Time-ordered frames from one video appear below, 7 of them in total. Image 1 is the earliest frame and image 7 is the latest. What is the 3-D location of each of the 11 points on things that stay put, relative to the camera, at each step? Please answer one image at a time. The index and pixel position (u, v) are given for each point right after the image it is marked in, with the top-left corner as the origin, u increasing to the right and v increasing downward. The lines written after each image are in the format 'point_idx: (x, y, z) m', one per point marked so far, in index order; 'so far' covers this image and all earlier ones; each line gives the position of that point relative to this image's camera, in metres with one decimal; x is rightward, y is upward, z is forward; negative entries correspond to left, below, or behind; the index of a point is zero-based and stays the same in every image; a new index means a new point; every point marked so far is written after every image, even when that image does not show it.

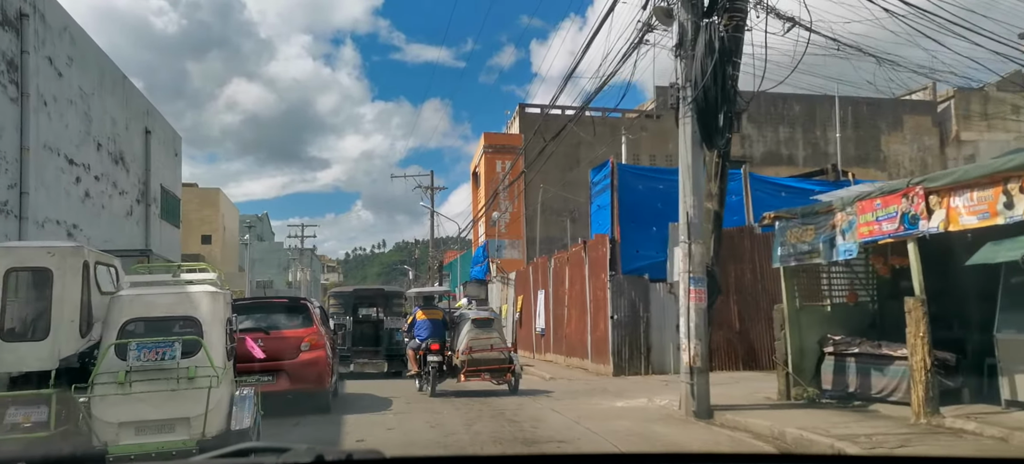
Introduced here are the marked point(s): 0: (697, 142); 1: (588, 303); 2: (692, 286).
0: (+2.2, +1.1, +9.4) m
1: (+1.8, -1.6, +18.7) m
2: (+2.1, -0.6, +9.2) m
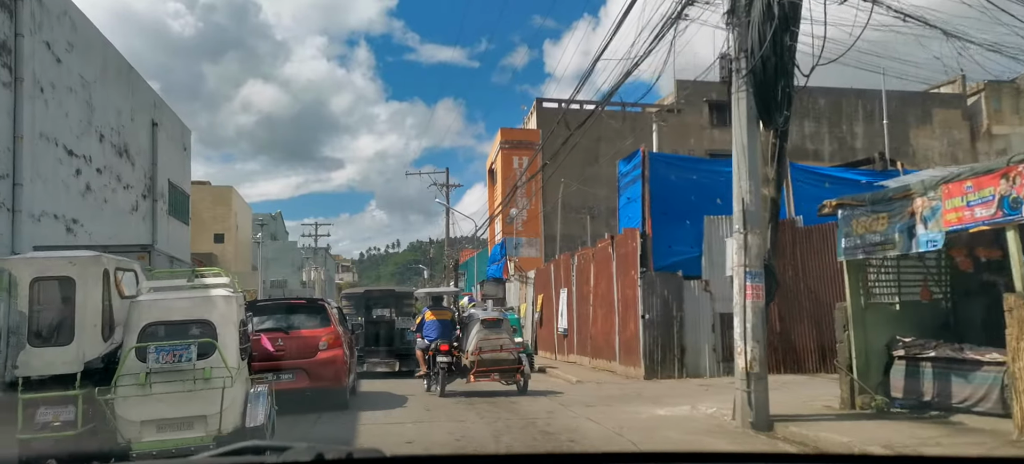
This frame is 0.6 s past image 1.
0: (+2.6, +1.2, +8.4) m
1: (+2.3, -1.5, +17.7) m
2: (+2.4, -0.5, +8.2) m
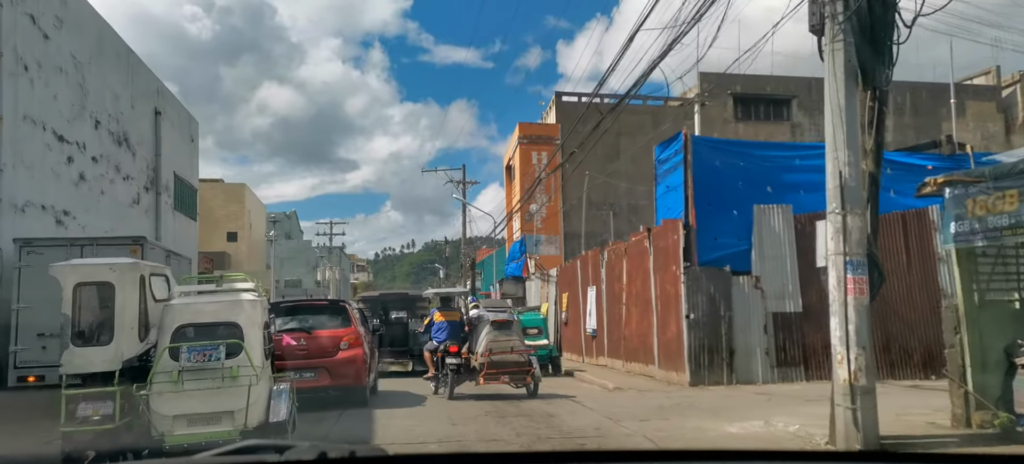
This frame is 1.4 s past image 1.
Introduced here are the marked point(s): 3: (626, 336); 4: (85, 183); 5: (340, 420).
0: (+3.0, +1.4, +6.9) m
1: (+2.9, -1.3, +16.2) m
2: (+2.8, -0.3, +6.7) m
3: (+2.6, -2.3, +18.0) m
4: (-8.3, +1.0, +15.5) m
5: (-2.5, -2.7, +11.4) m
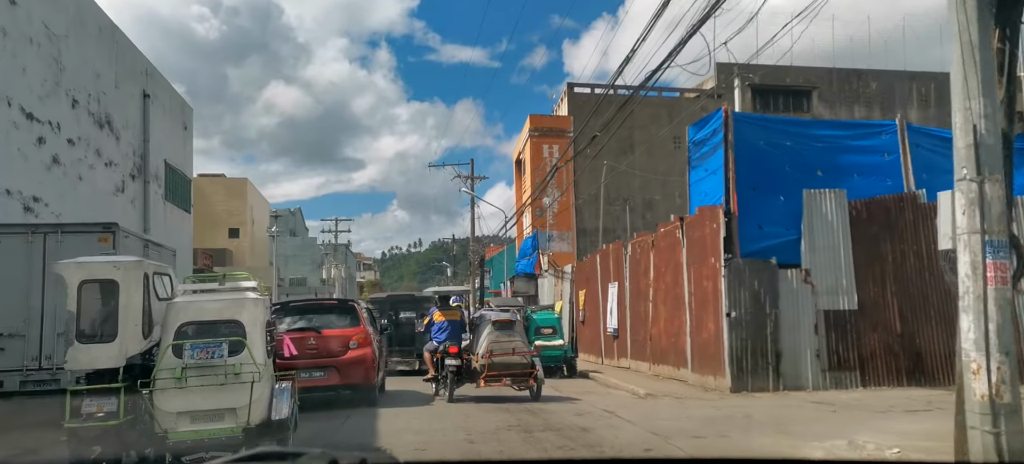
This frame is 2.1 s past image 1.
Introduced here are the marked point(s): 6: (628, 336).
0: (+3.2, +1.5, +5.4) m
1: (+3.2, -1.2, +14.7) m
2: (+3.1, -0.2, +5.2) m
3: (+3.0, -2.2, +16.5) m
4: (-8.0, +1.1, +14.1) m
5: (-2.2, -2.5, +9.9) m
6: (+2.7, -2.4, +18.6) m
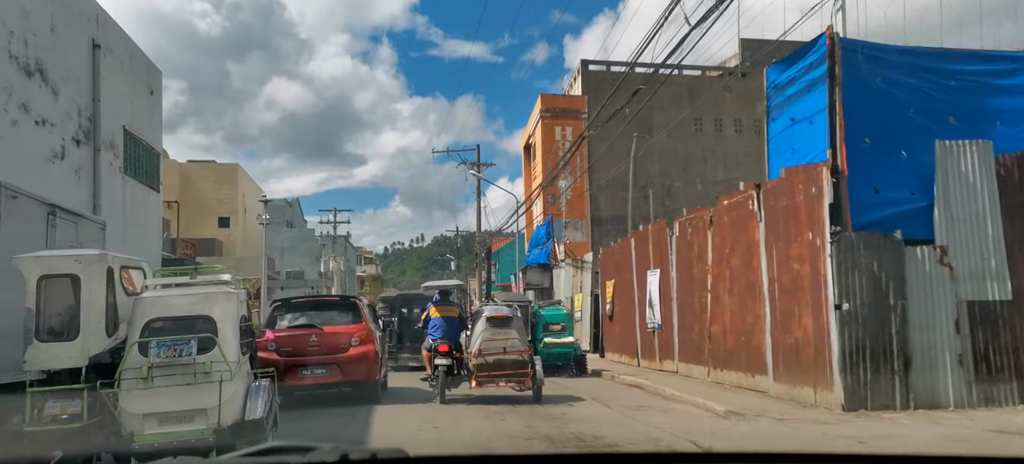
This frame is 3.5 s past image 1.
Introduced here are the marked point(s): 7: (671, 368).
0: (+3.6, +1.9, +2.2) m
1: (+3.6, -0.7, +11.5) m
2: (+3.5, +0.2, +2.0) m
3: (+3.4, -1.7, +13.3) m
4: (-7.6, +1.6, +10.9) m
5: (-1.7, -2.1, +6.8) m
6: (+3.2, -2.0, +15.5) m
7: (+3.2, -2.7, +15.8) m
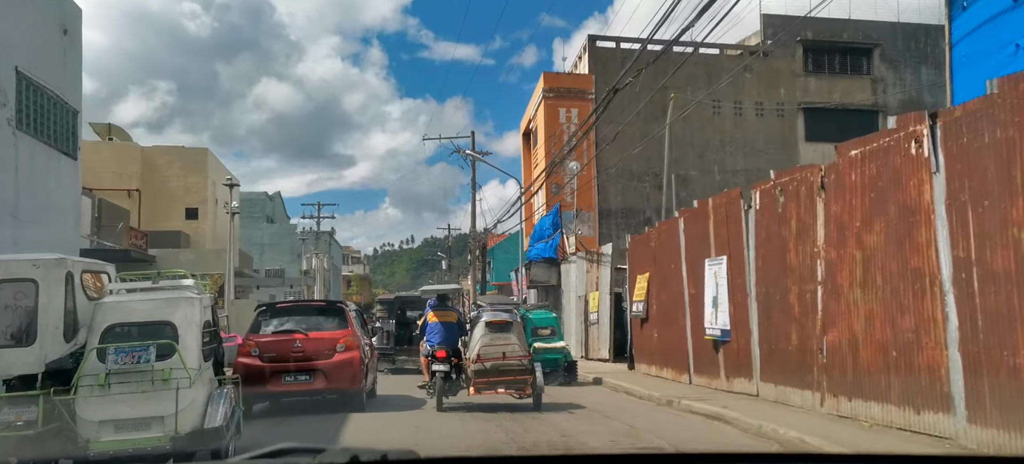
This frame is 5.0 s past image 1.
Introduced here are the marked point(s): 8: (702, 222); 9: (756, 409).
0: (+4.1, +2.4, -1.9) m
1: (+4.0, -0.3, +7.4) m
2: (+4.0, +0.7, -2.1) m
3: (+3.7, -1.3, +9.2) m
4: (-7.2, +2.0, +6.7) m
5: (-1.3, -1.7, +2.6) m
6: (+3.5, -1.6, +11.3) m
7: (+3.5, -2.3, +11.6) m
8: (+3.2, +0.1, +13.5) m
9: (+3.2, -2.3, +10.2) m
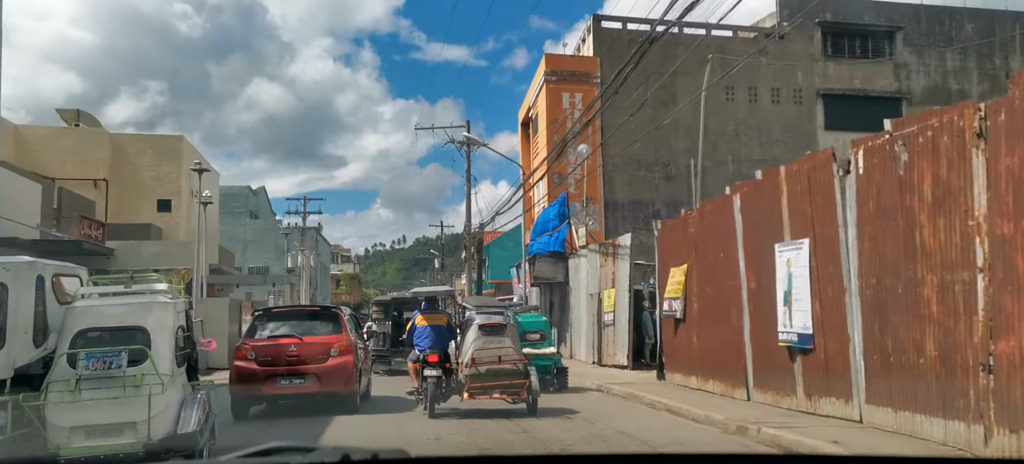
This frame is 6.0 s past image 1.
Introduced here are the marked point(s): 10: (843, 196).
0: (+4.5, +2.7, -4.7) m
1: (+4.3, 0.0, +4.6) m
2: (+4.4, +1.0, -4.9) m
3: (+4.0, -1.0, +6.4) m
4: (-6.9, +2.3, +3.7) m
5: (-1.0, -1.4, -0.3) m
6: (+3.7, -1.3, +8.5) m
7: (+3.7, -2.0, +8.8) m
8: (+3.4, +0.4, +10.7) m
9: (+3.4, -2.0, +7.4) m
10: (+3.7, +0.4, +9.0) m
